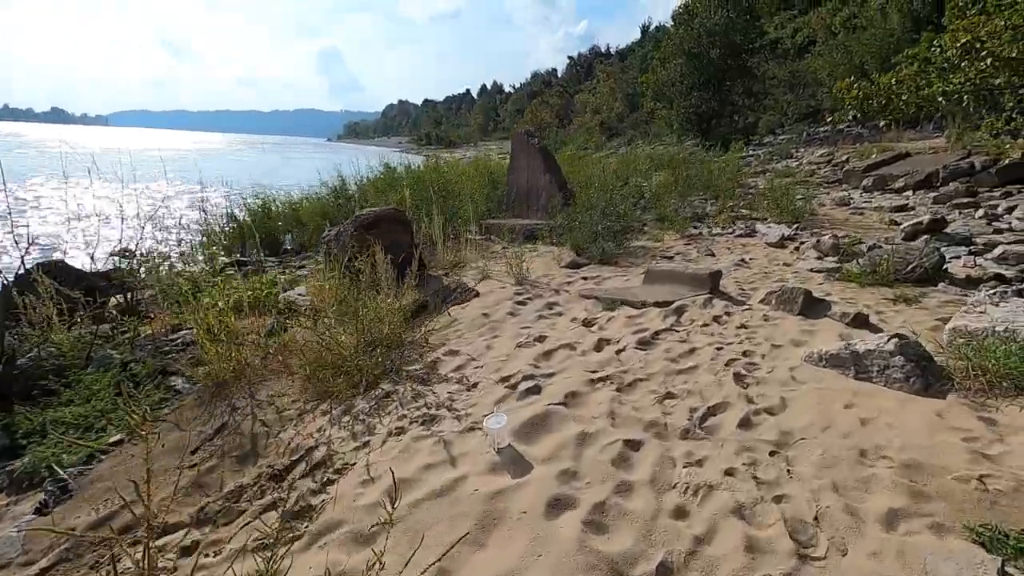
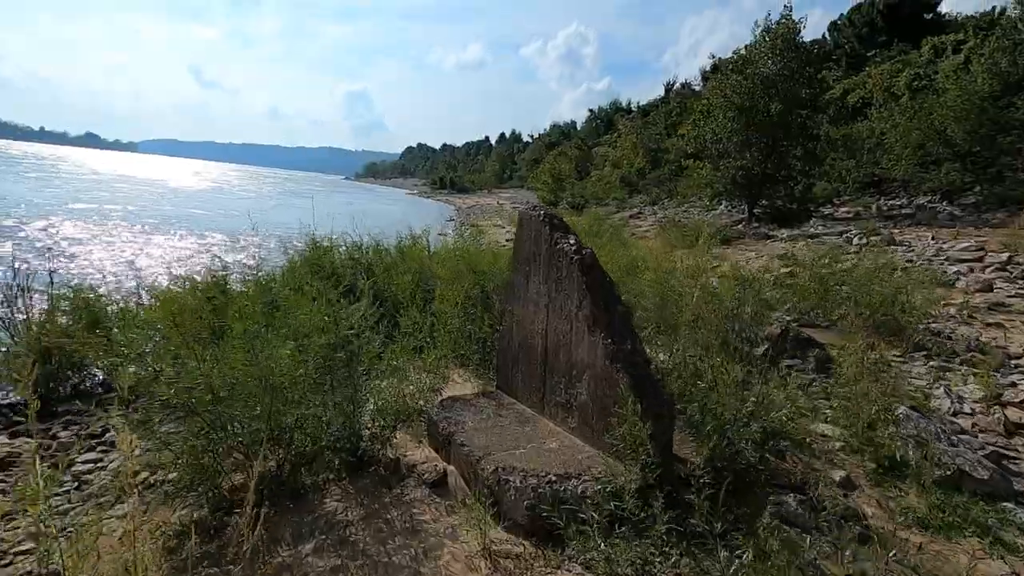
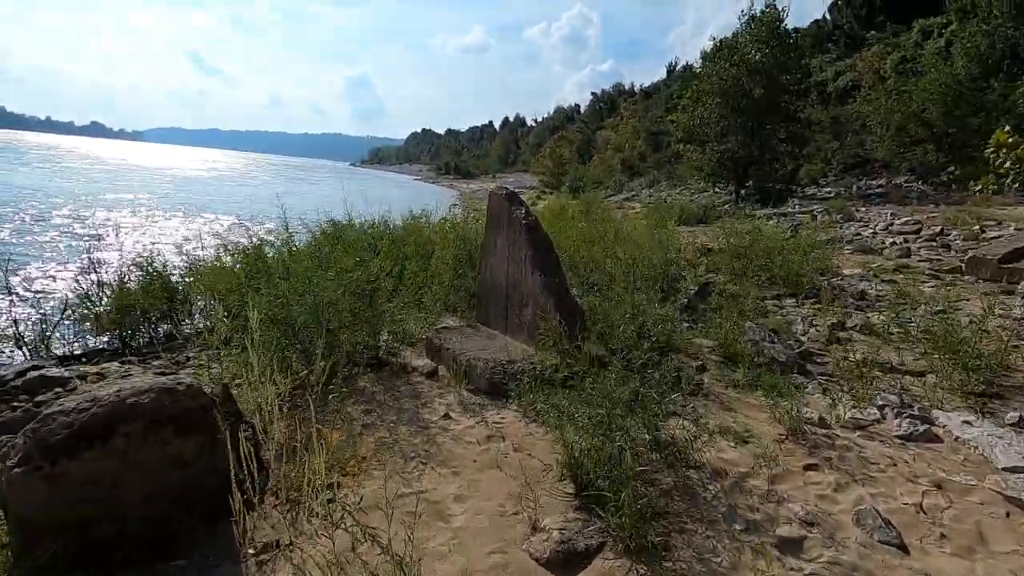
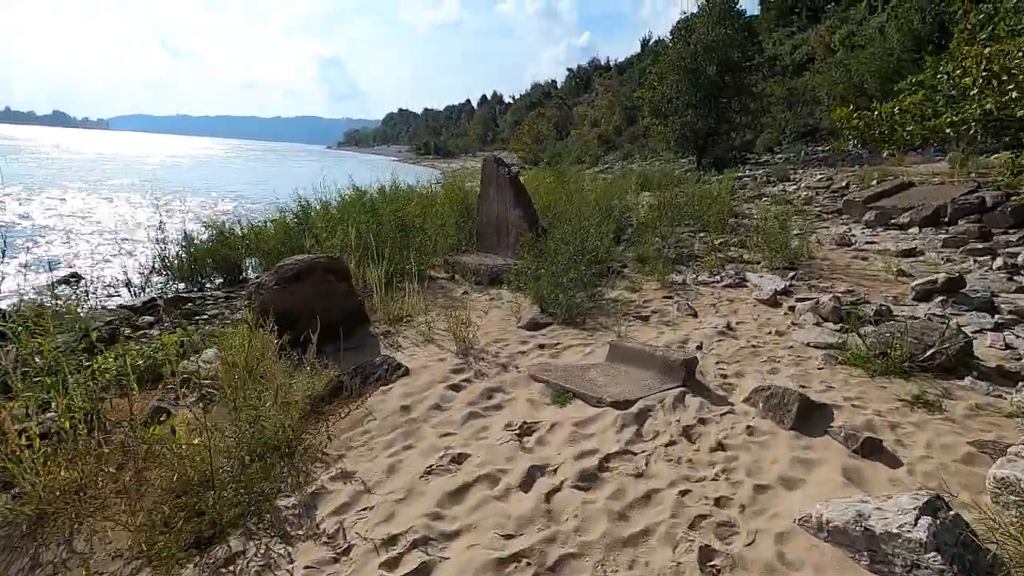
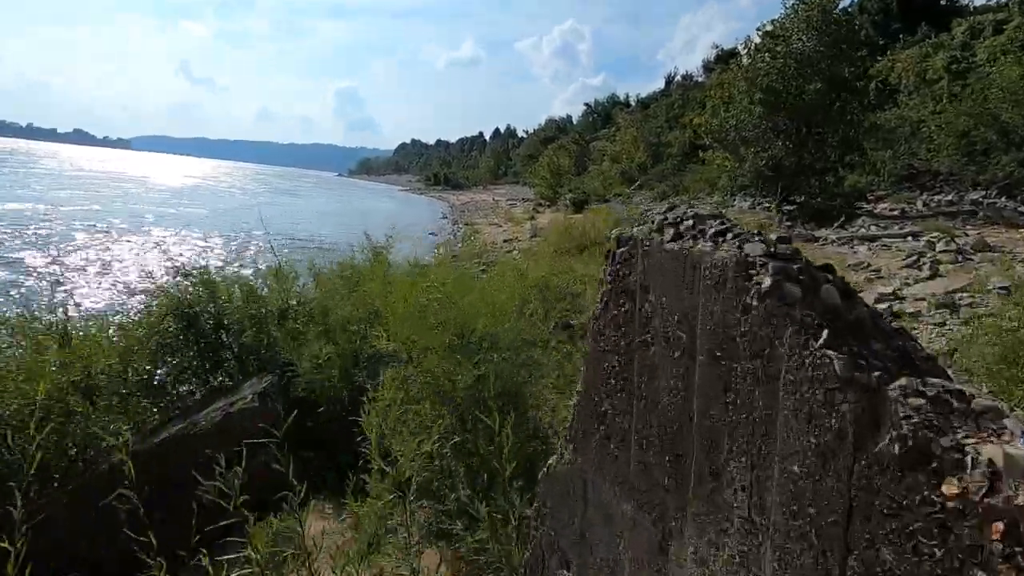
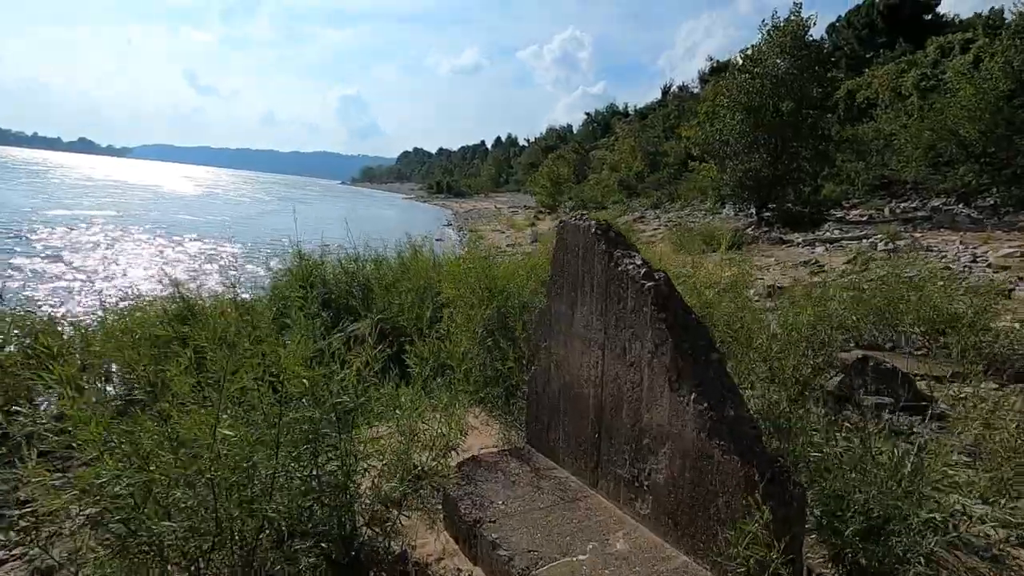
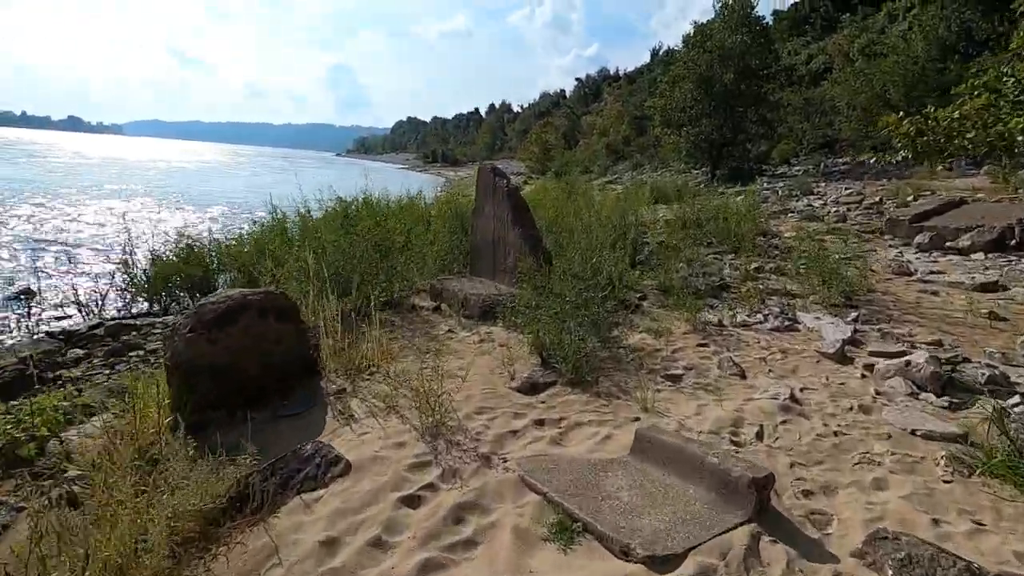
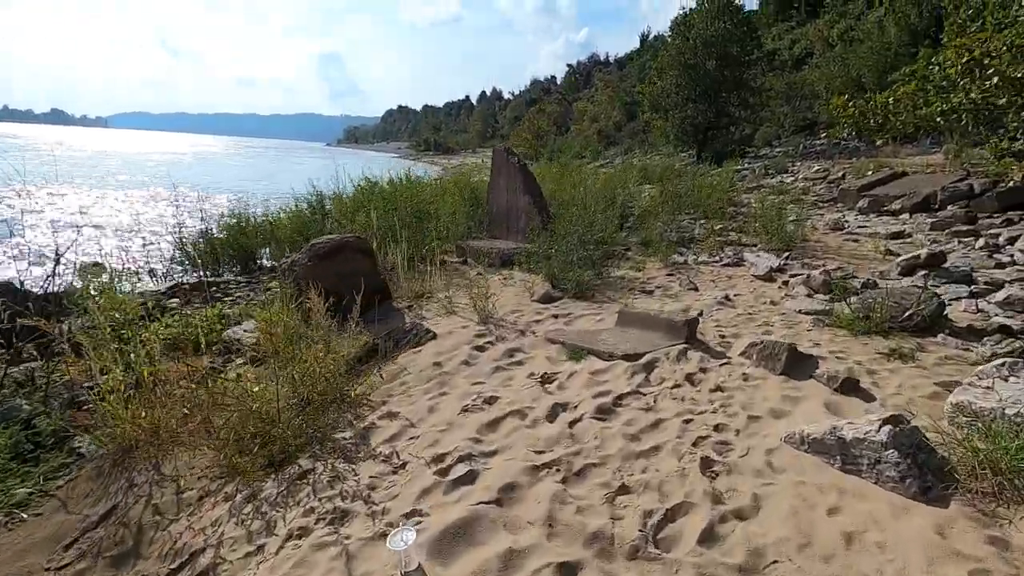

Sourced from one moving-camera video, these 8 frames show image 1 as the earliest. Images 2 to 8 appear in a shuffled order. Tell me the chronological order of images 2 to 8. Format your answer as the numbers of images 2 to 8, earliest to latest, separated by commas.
8, 4, 7, 3, 2, 6, 5
